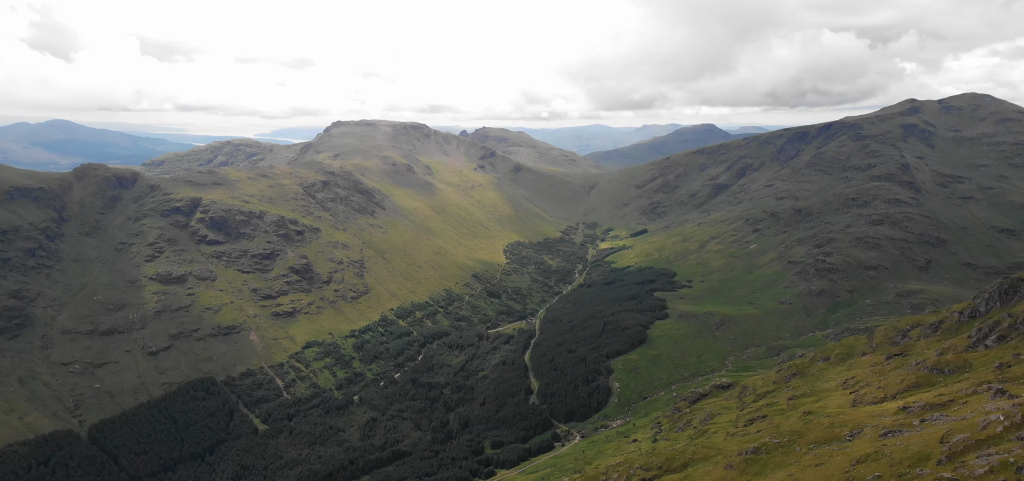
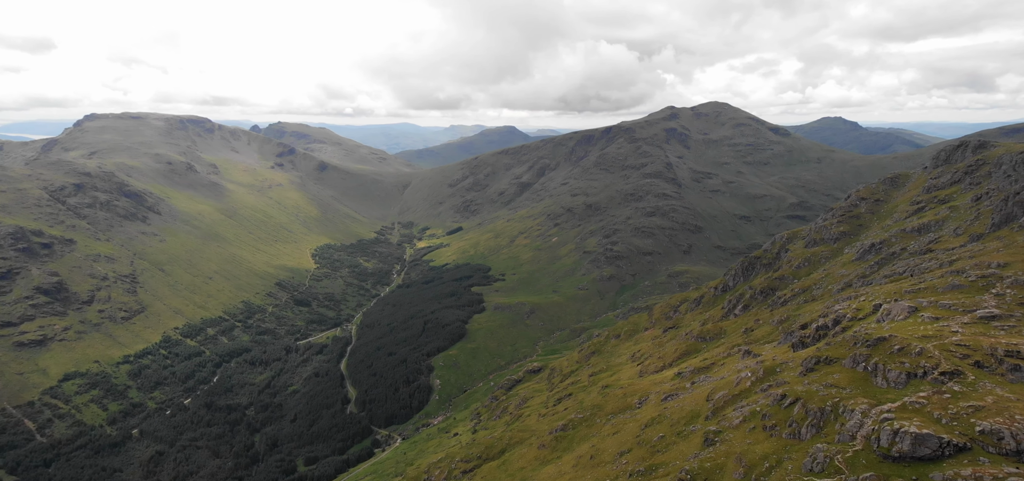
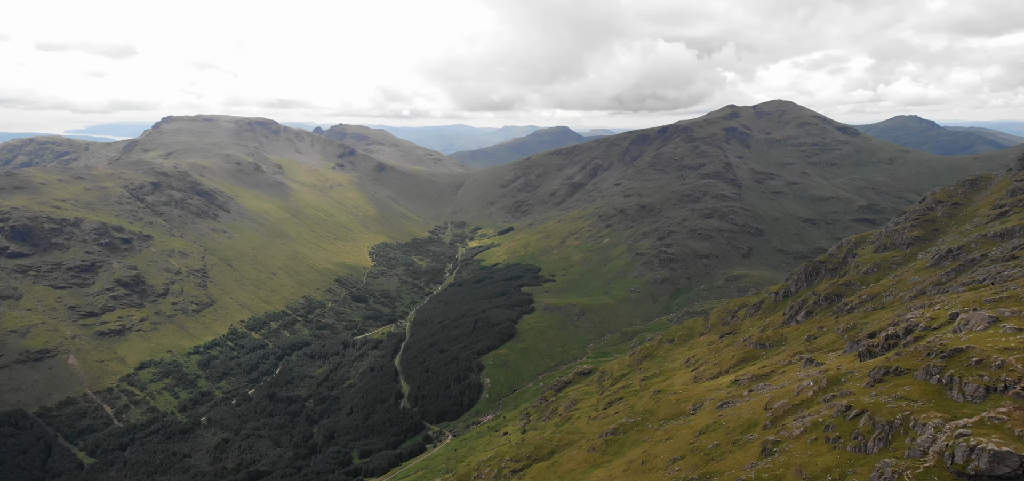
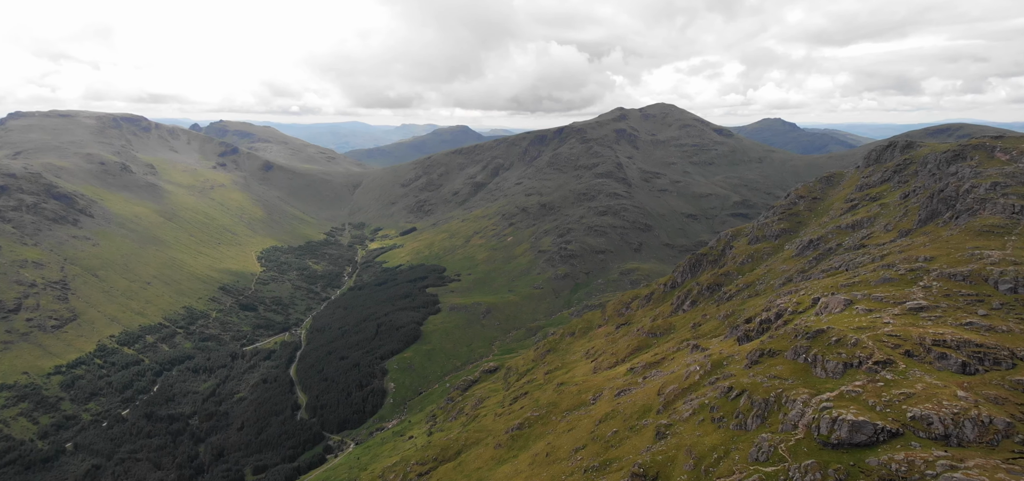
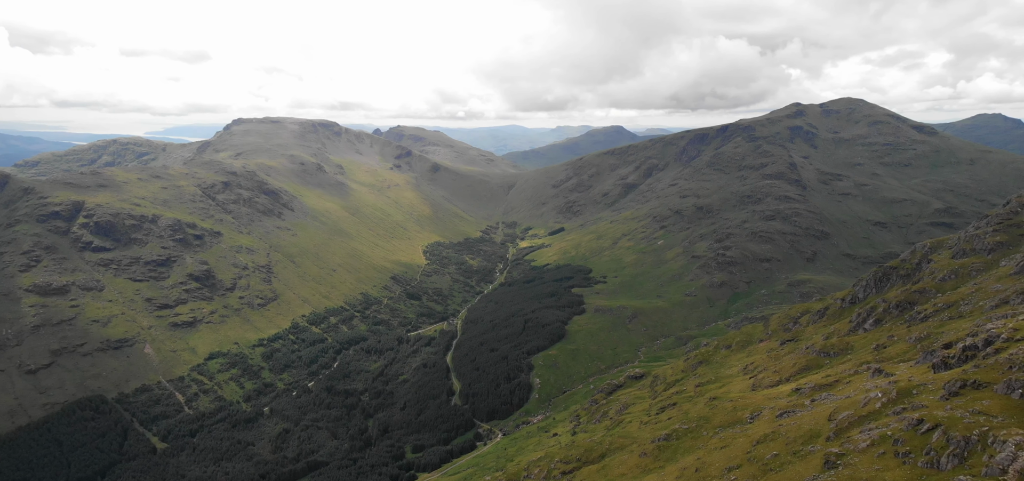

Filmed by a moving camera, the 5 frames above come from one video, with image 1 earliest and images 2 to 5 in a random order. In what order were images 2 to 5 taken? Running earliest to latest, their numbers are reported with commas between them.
5, 3, 2, 4
